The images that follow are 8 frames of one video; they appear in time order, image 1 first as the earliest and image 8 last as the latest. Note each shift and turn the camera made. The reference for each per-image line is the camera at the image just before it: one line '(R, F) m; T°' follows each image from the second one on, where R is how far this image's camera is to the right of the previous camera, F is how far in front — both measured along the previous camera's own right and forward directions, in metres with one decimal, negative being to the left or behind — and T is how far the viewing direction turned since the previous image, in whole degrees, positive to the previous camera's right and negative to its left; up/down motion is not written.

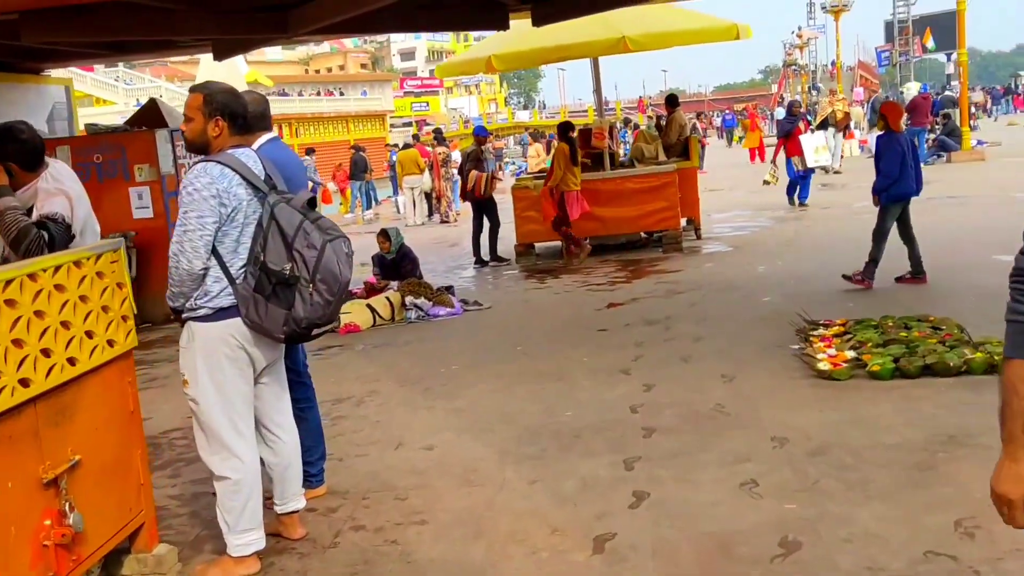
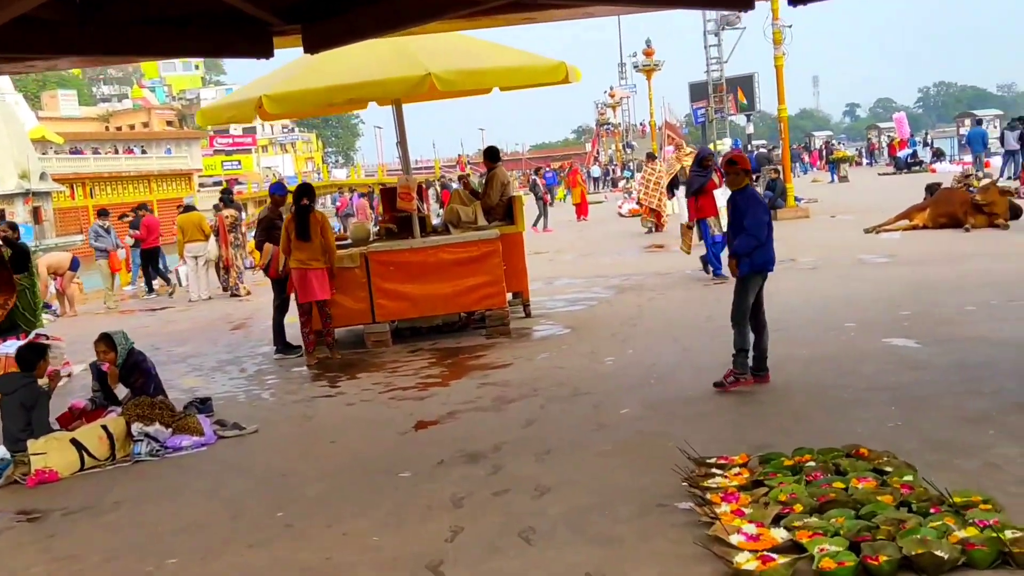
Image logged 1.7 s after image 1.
(+0.3, +1.8) m; +10°
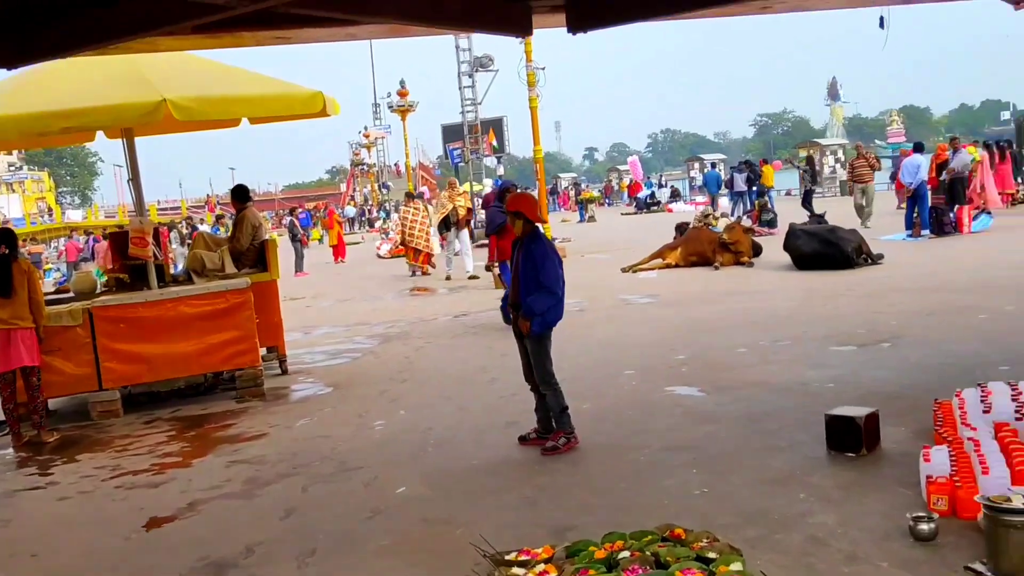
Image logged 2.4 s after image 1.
(0.0, +0.6) m; +14°
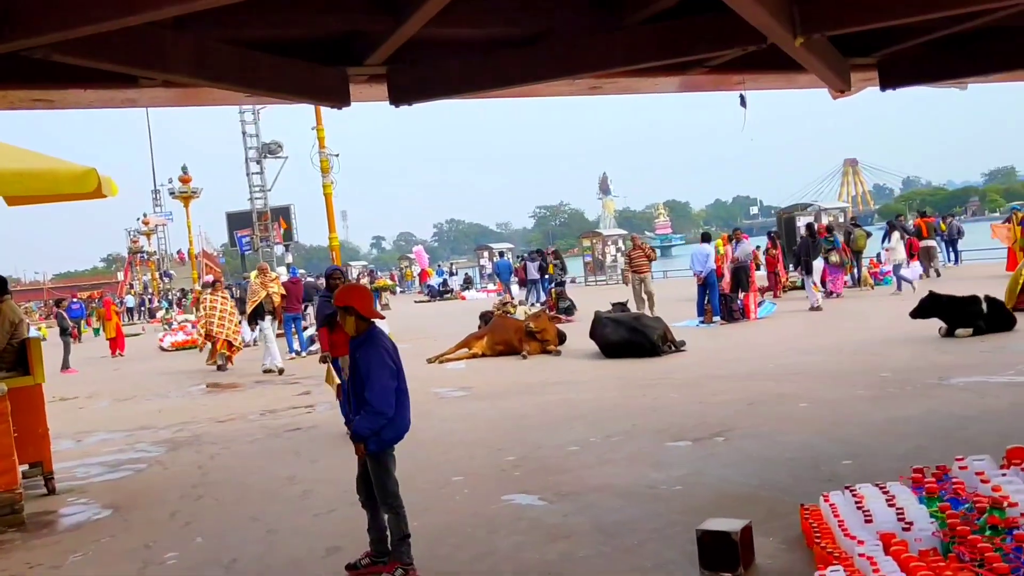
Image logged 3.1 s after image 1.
(-0.2, +0.6) m; +12°
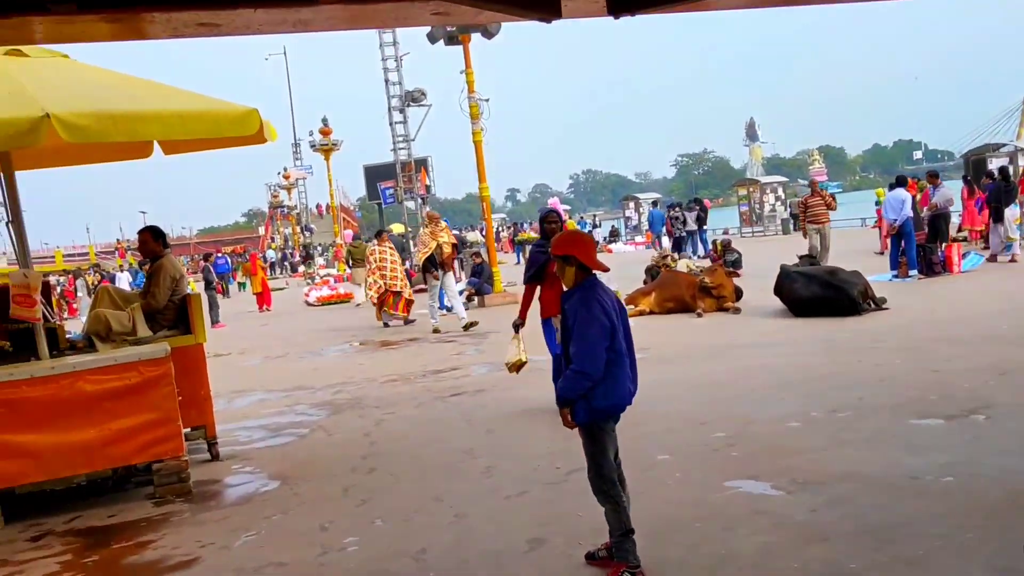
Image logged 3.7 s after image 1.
(-0.4, +0.8) m; -7°
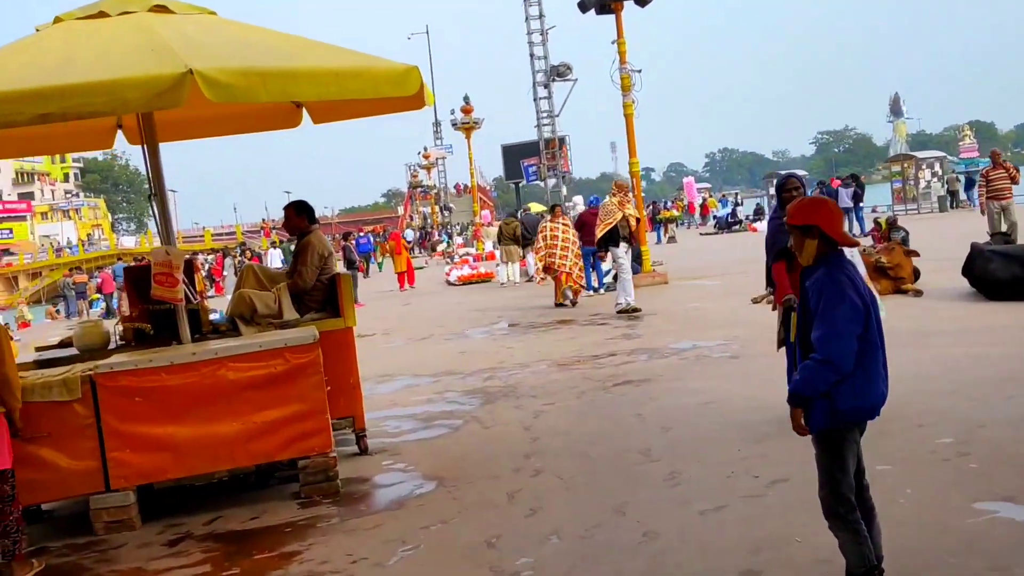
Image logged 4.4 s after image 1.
(-0.3, +0.7) m; -7°
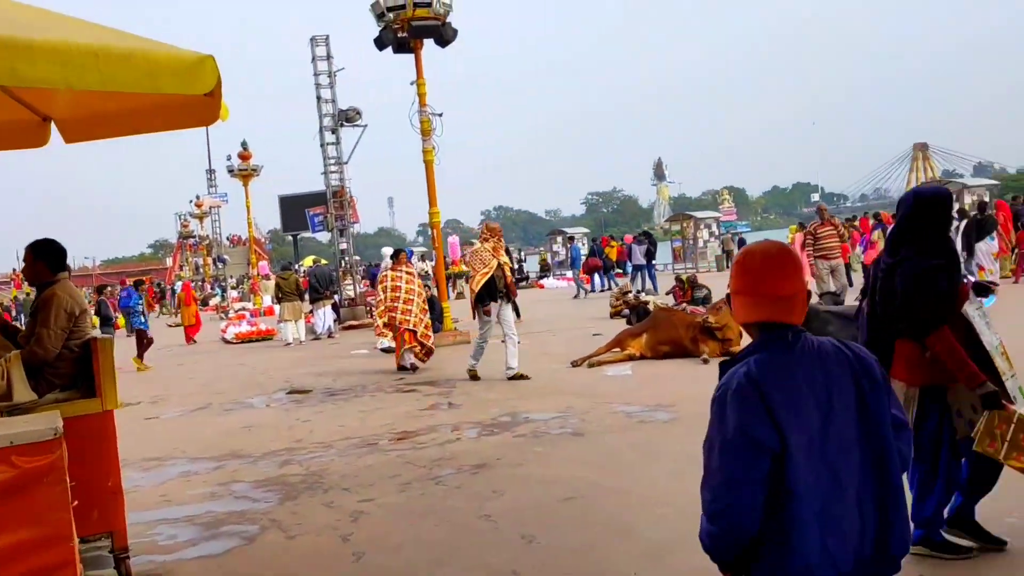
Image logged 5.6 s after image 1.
(-0.2, +1.3) m; +13°
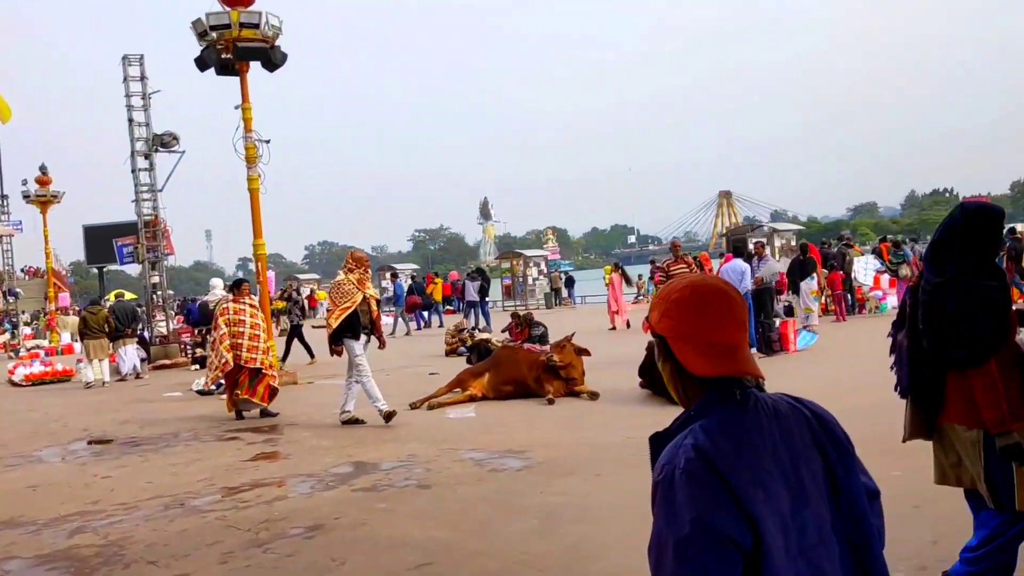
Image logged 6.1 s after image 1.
(-0.1, +0.8) m; +10°
